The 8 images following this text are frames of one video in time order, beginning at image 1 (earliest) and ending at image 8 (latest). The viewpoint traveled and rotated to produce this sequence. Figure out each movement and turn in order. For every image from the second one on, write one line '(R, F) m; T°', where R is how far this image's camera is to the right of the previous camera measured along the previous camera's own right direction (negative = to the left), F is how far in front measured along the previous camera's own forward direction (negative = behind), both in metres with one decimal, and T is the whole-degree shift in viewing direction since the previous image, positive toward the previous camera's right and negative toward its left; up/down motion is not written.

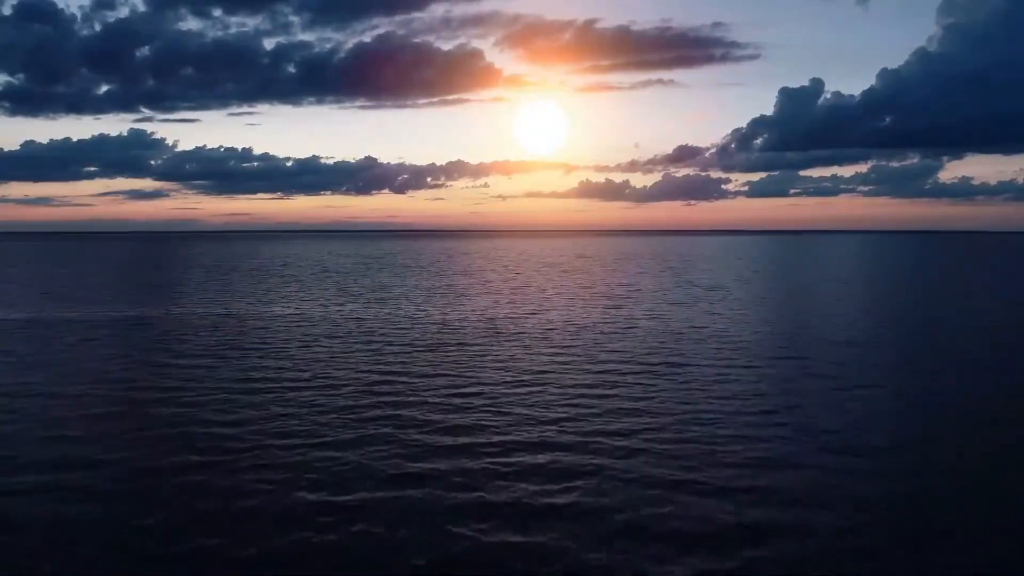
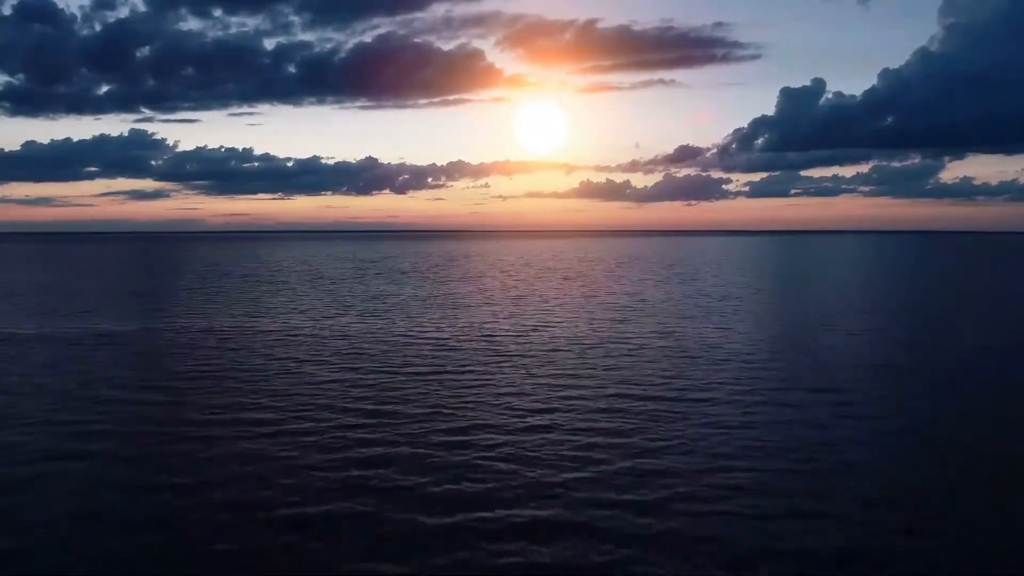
(+0.1, +2.7) m; 0°
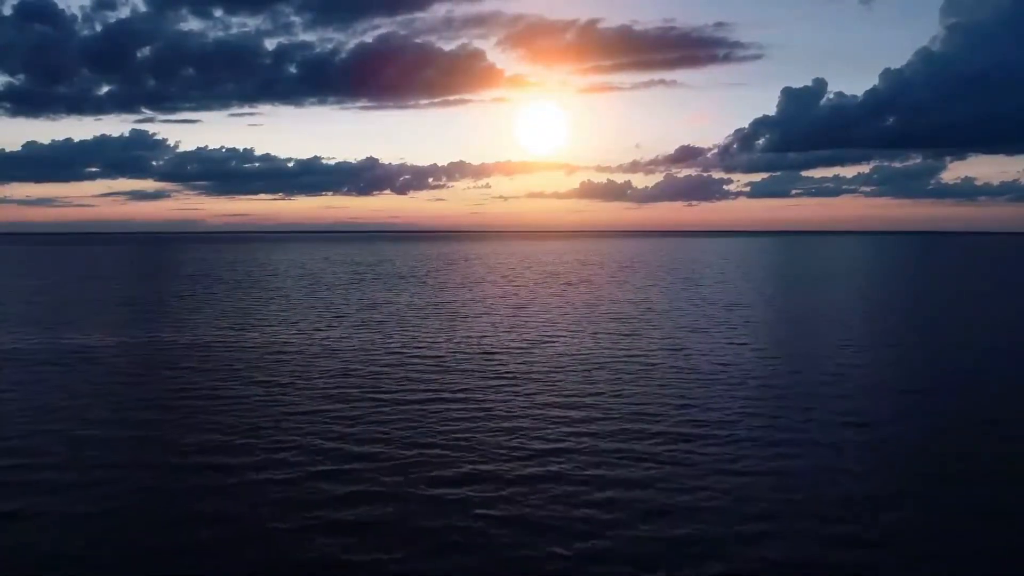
(0.0, +2.4) m; 0°
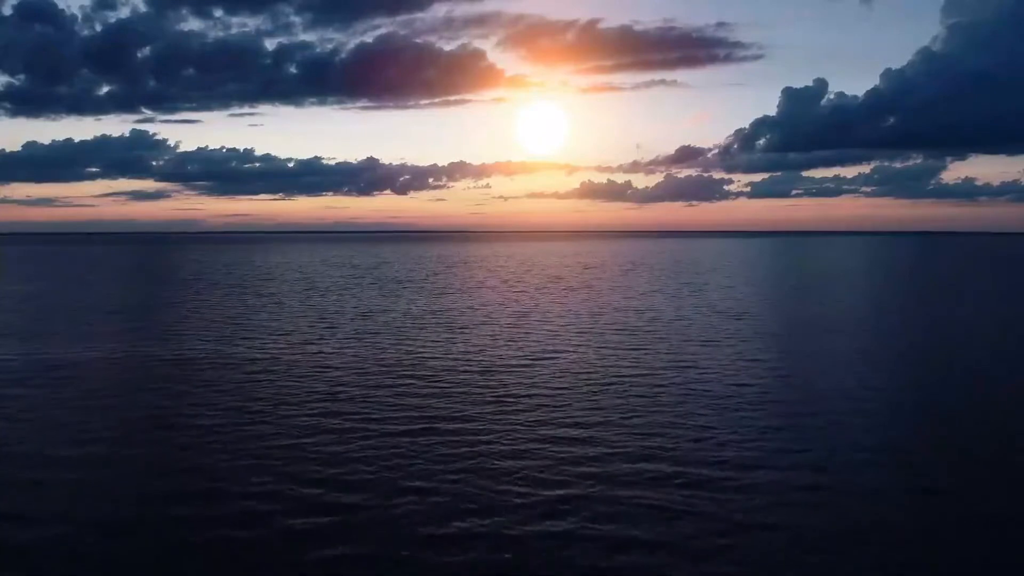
(0.0, +2.1) m; 0°
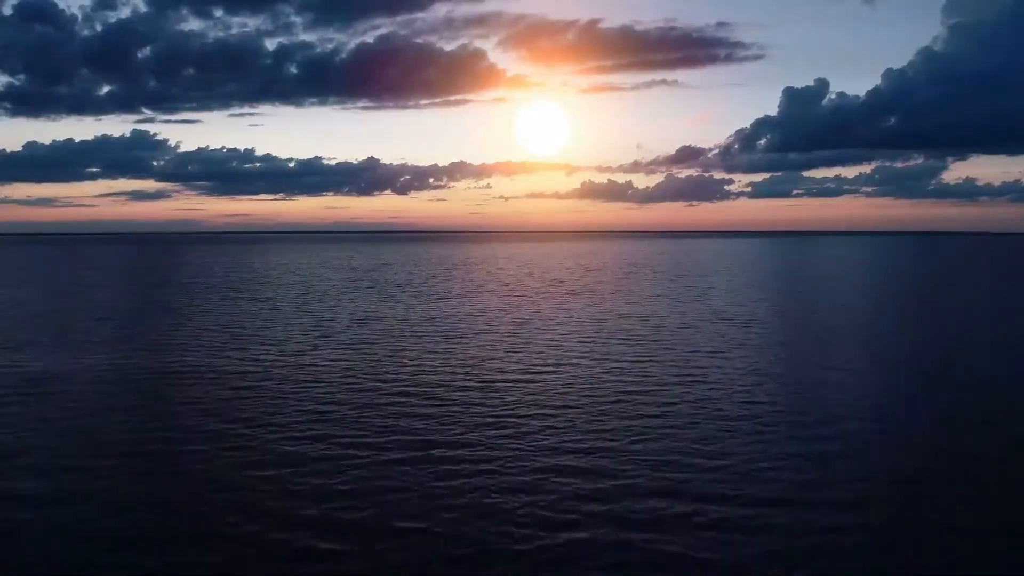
(0.0, +1.7) m; 0°
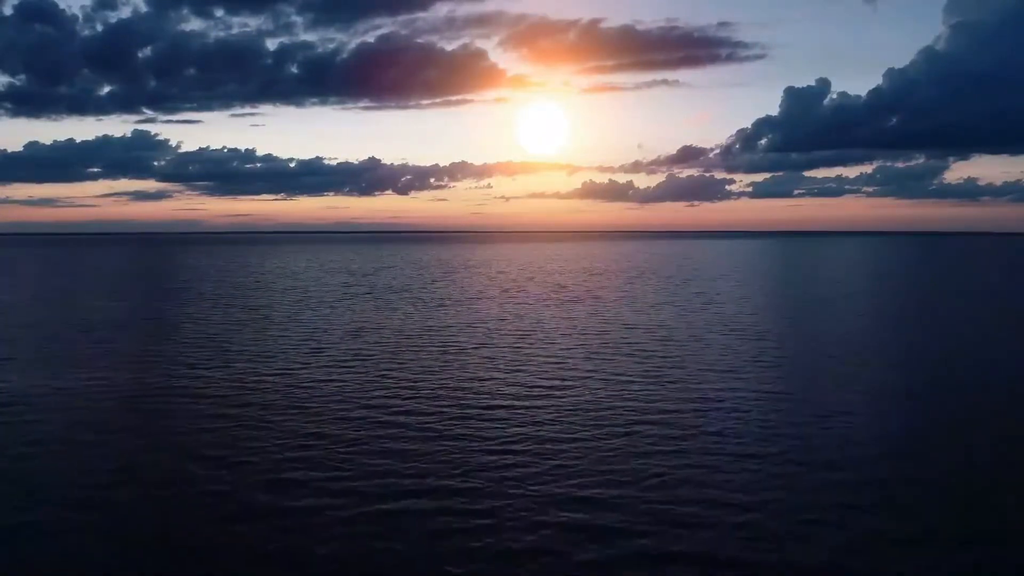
(0.0, +2.7) m; 0°
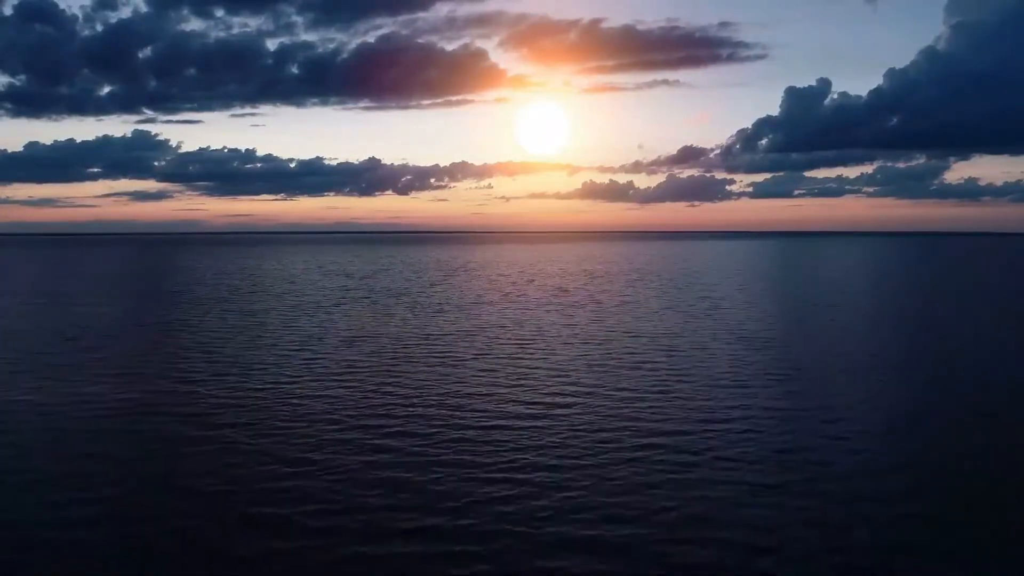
(0.0, +1.7) m; 0°
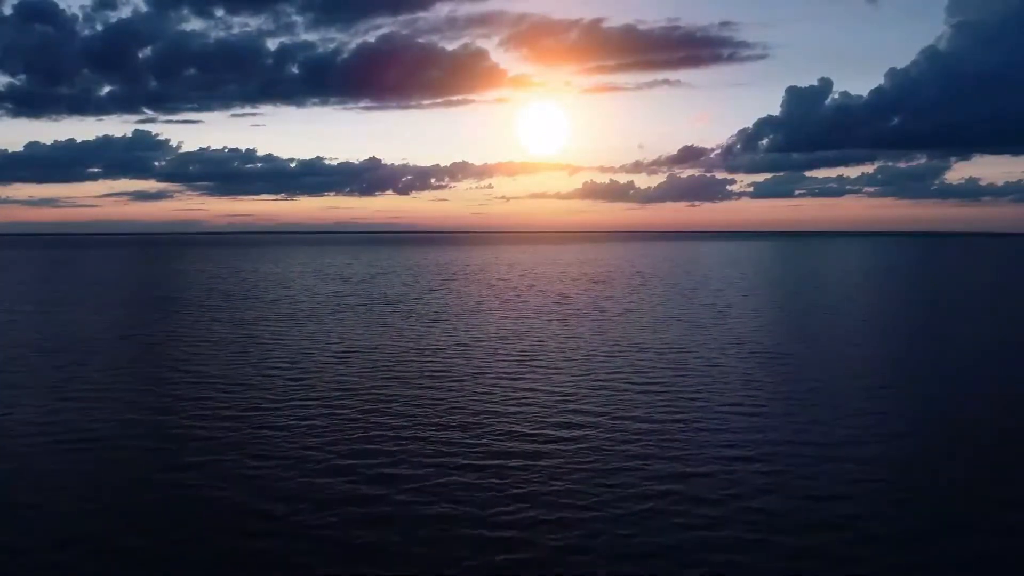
(0.0, +2.4) m; 0°
